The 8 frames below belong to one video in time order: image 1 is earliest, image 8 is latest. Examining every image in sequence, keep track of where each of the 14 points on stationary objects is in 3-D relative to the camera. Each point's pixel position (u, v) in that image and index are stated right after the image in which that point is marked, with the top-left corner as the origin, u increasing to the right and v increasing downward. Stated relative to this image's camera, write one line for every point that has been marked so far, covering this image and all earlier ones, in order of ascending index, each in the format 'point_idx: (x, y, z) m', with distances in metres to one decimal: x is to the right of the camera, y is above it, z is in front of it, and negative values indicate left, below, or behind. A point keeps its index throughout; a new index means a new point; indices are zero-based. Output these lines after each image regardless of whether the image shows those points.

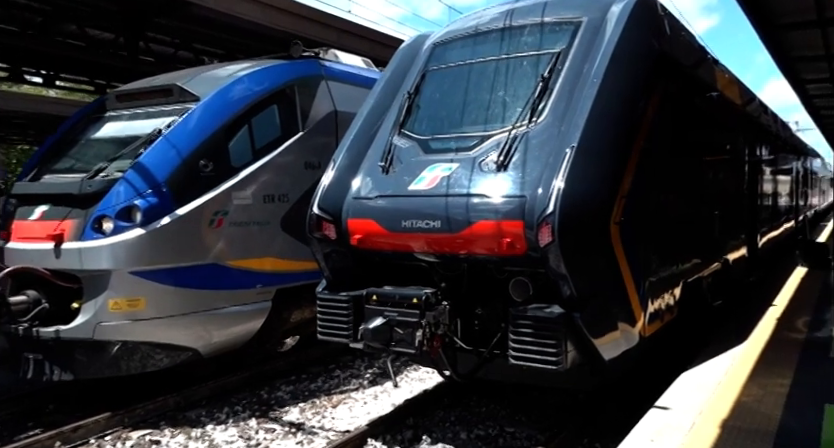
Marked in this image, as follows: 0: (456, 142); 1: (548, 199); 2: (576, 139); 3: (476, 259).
0: (+0.2, +0.5, +3.8) m
1: (+0.7, +0.1, +3.2) m
2: (+0.9, +0.5, +3.3) m
3: (+0.4, -0.2, +3.4) m
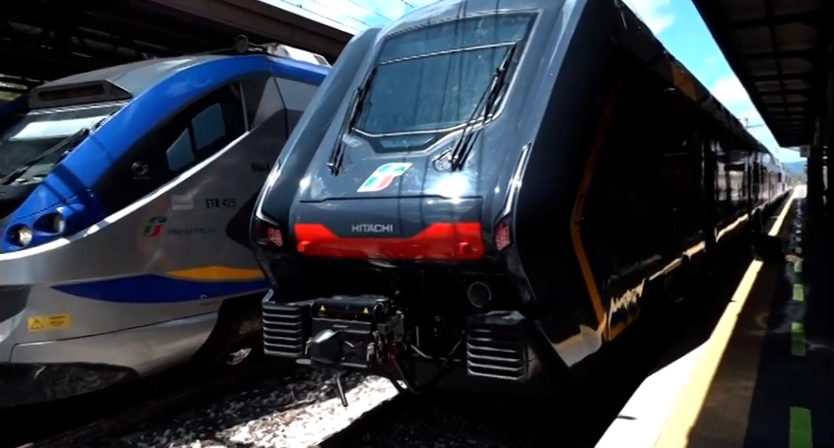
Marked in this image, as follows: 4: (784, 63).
0: (-0.1, +0.5, +3.6) m
1: (+0.4, +0.1, +3.0) m
2: (+0.6, +0.5, +3.2) m
3: (+0.1, -0.2, +3.2) m
4: (+8.6, +3.8, +13.6) m
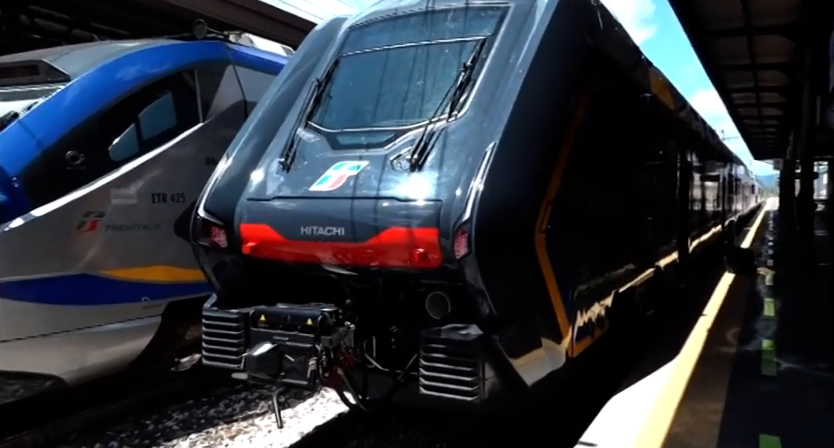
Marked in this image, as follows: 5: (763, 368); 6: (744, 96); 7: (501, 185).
0: (-0.3, +0.5, +3.3) m
1: (+0.2, +0.1, +2.8) m
2: (+0.4, +0.4, +2.9) m
3: (-0.1, -0.2, +2.9) m
4: (+8.1, +3.5, +13.7) m
5: (+2.4, -1.0, +4.0) m
6: (+9.5, +3.7, +16.8) m
7: (+0.4, +0.2, +2.8) m
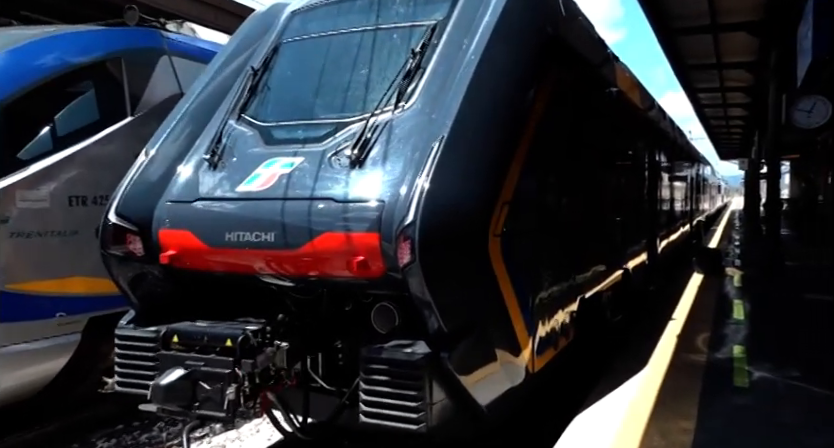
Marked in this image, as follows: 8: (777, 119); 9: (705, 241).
0: (-0.6, +0.5, +3.0) m
1: (0.0, +0.1, +2.4) m
2: (+0.1, +0.4, +2.6) m
3: (-0.4, -0.3, +2.6) m
4: (+7.3, +3.5, +13.7) m
5: (+2.1, -1.0, +3.8) m
6: (+8.6, +3.7, +16.9) m
7: (+0.1, +0.2, +2.5) m
8: (+6.5, +1.9, +10.5) m
9: (+9.1, -0.5, +18.2) m
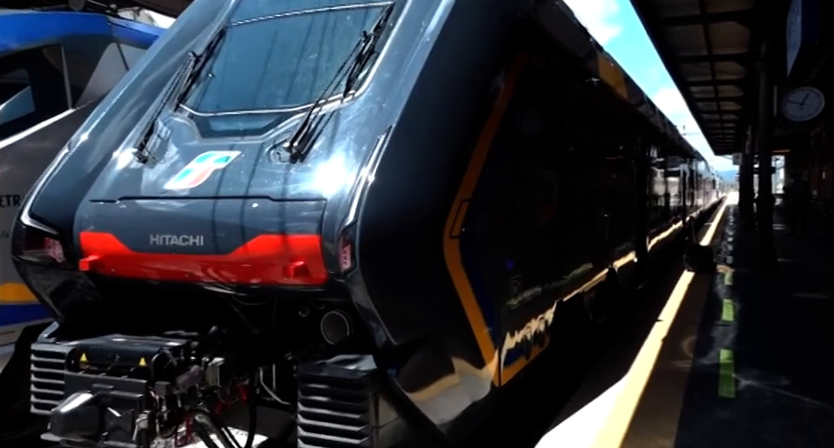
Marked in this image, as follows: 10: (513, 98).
0: (-0.8, +0.5, +2.7) m
1: (-0.3, +0.1, +2.2) m
2: (-0.1, +0.4, +2.4) m
3: (-0.6, -0.3, +2.3) m
4: (+7.0, +3.6, +13.5) m
5: (+1.9, -1.0, +3.6) m
6: (+8.2, +3.9, +16.6) m
7: (-0.1, +0.2, +2.3) m
8: (+6.3, +2.0, +10.3) m
9: (+8.8, -0.4, +18.0) m
10: (+0.5, +0.7, +3.1) m
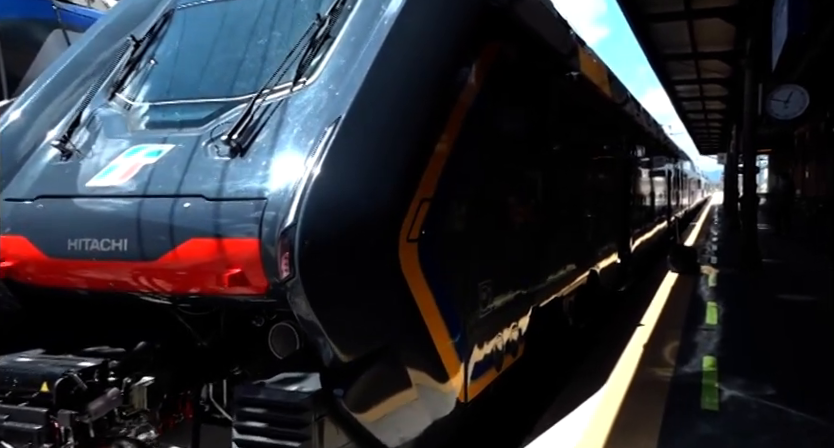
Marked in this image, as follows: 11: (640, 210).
0: (-1.0, +0.5, +2.5) m
1: (-0.4, +0.1, +1.9) m
2: (-0.3, +0.4, +2.1) m
3: (-0.8, -0.3, +2.1) m
4: (+6.6, +3.6, +13.4) m
5: (+1.7, -1.0, +3.4) m
6: (+7.8, +3.9, +16.6) m
7: (-0.3, +0.2, +2.0) m
8: (+5.9, +2.0, +10.2) m
9: (+8.3, -0.4, +18.0) m
10: (+0.3, +0.7, +2.9) m
11: (+3.5, +0.2, +9.1) m
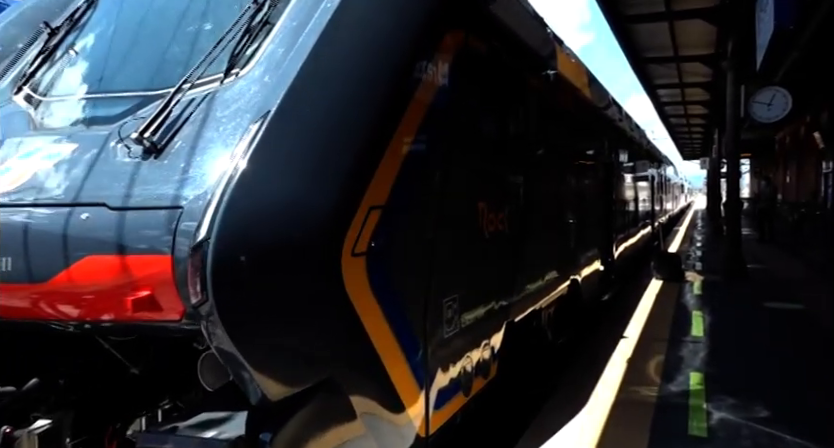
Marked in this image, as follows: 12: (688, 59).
0: (-1.2, +0.4, +2.1) m
1: (-0.6, 0.0, +1.6) m
2: (-0.4, +0.4, +1.8) m
3: (-0.9, -0.3, +1.8) m
4: (+6.2, +3.5, +13.3) m
5: (+1.5, -1.0, +3.1) m
6: (+7.2, +3.7, +16.5) m
7: (-0.4, +0.1, +1.7) m
8: (+5.6, +1.9, +10.0) m
9: (+7.7, -0.5, +17.8) m
10: (+0.1, +0.6, +2.6) m
11: (+3.1, +0.1, +8.9) m
12: (+5.7, +3.4, +12.1) m
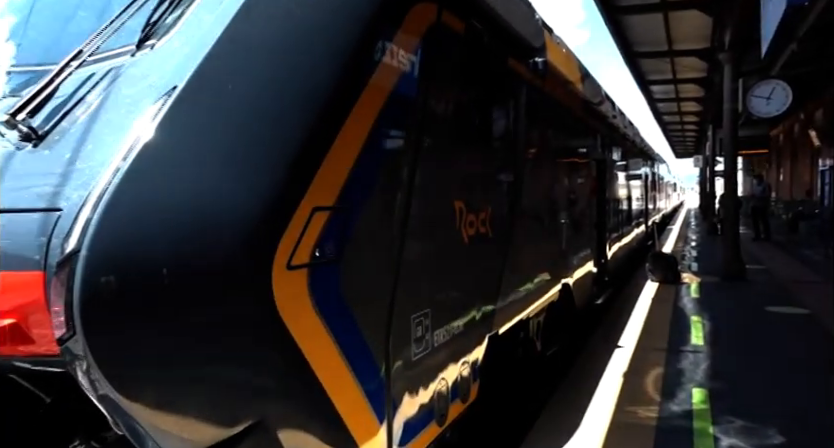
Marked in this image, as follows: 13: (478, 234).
0: (-1.3, +0.4, +1.7) m
1: (-0.7, 0.0, +1.2) m
2: (-0.6, +0.4, +1.4) m
3: (-1.1, -0.3, +1.4) m
4: (+5.9, +3.6, +12.9) m
5: (+1.3, -1.1, +2.7) m
6: (+6.9, +3.8, +16.2) m
7: (-0.6, +0.1, +1.3) m
8: (+5.3, +1.9, +9.7) m
9: (+7.4, -0.5, +17.6) m
10: (0.0, +0.6, +2.2) m
11: (+2.9, +0.1, +8.5) m
12: (+5.4, +3.4, +11.8) m
13: (+0.3, 0.0, +3.1) m
